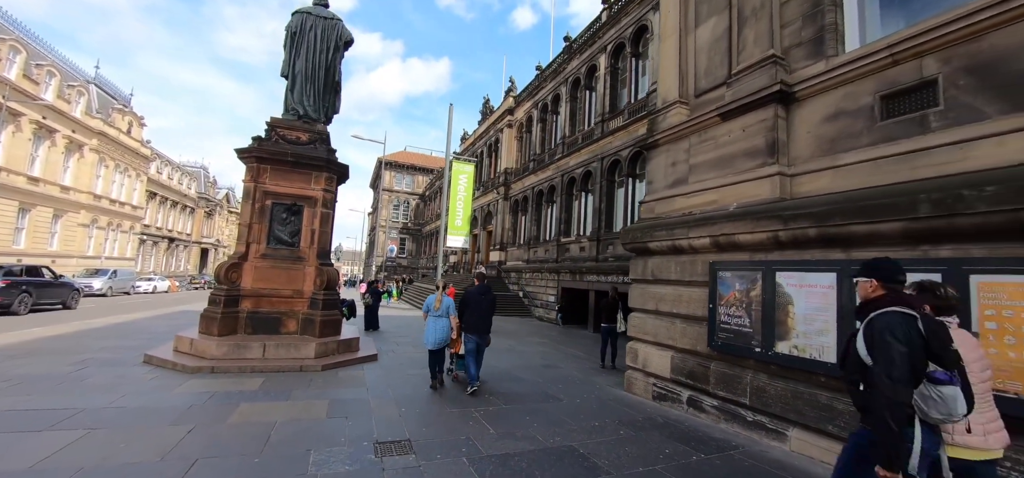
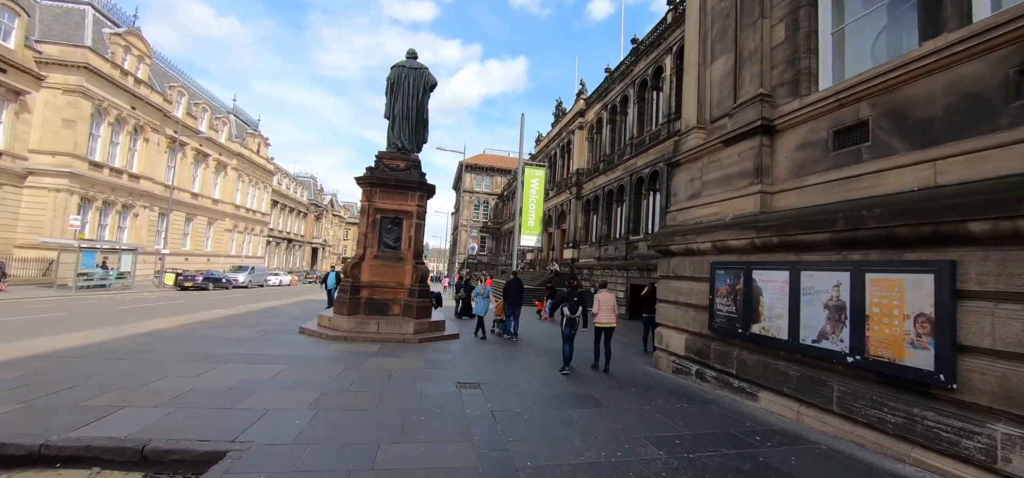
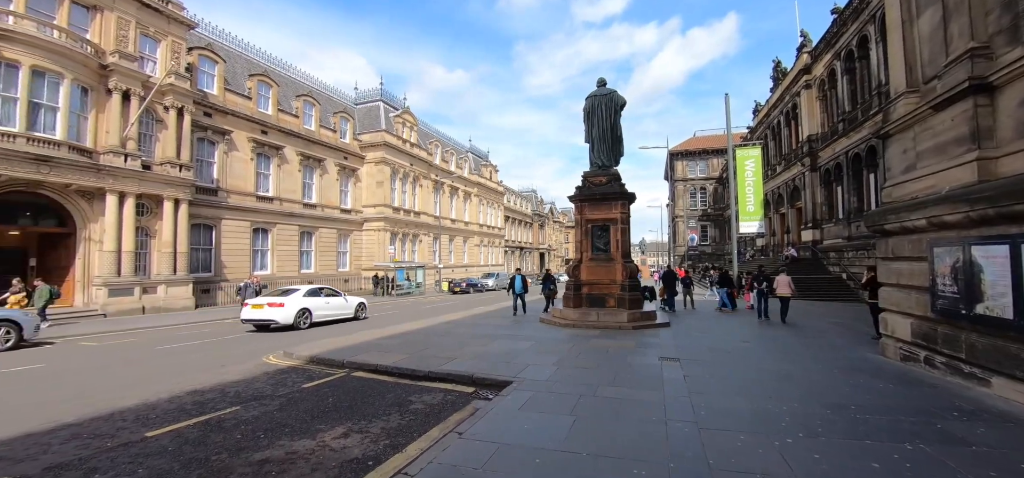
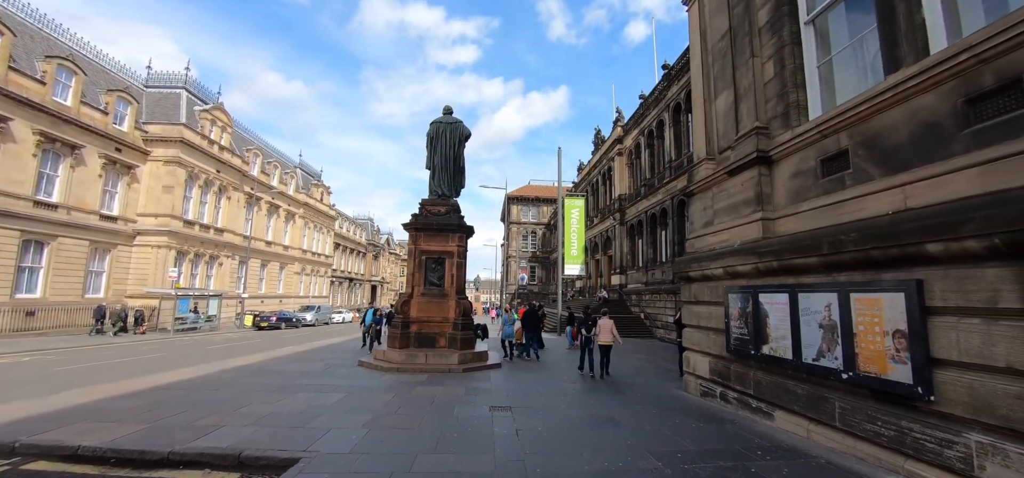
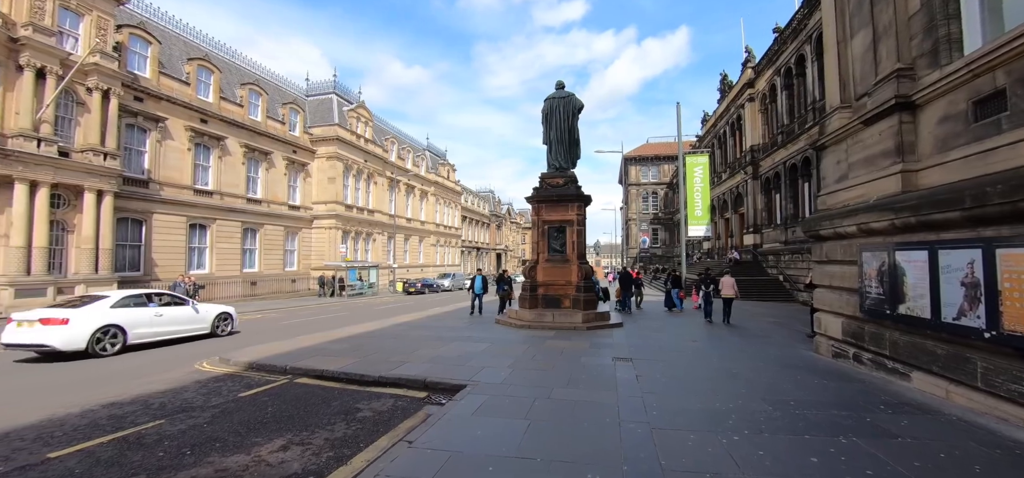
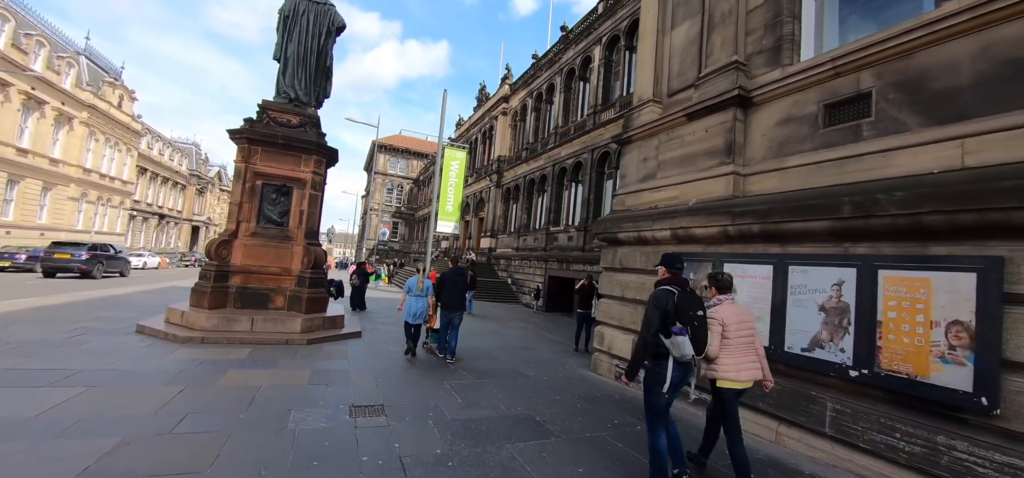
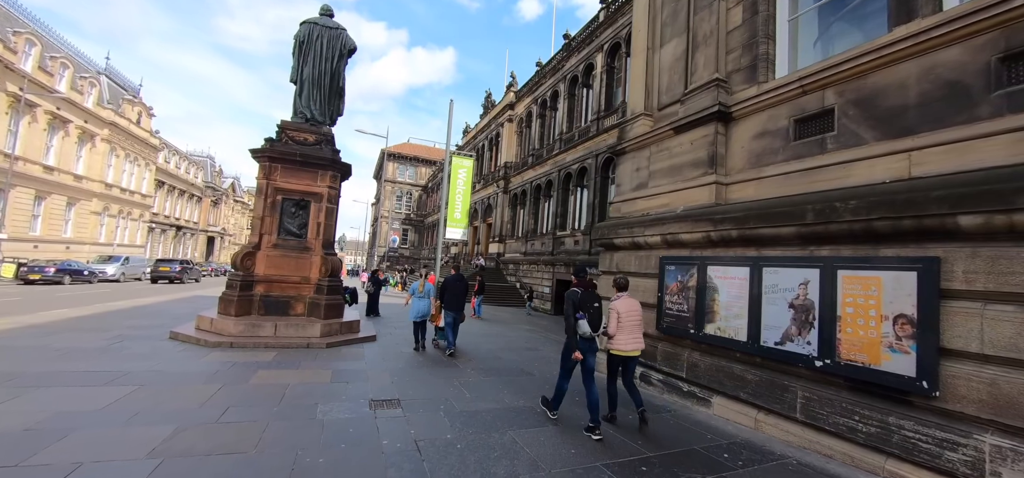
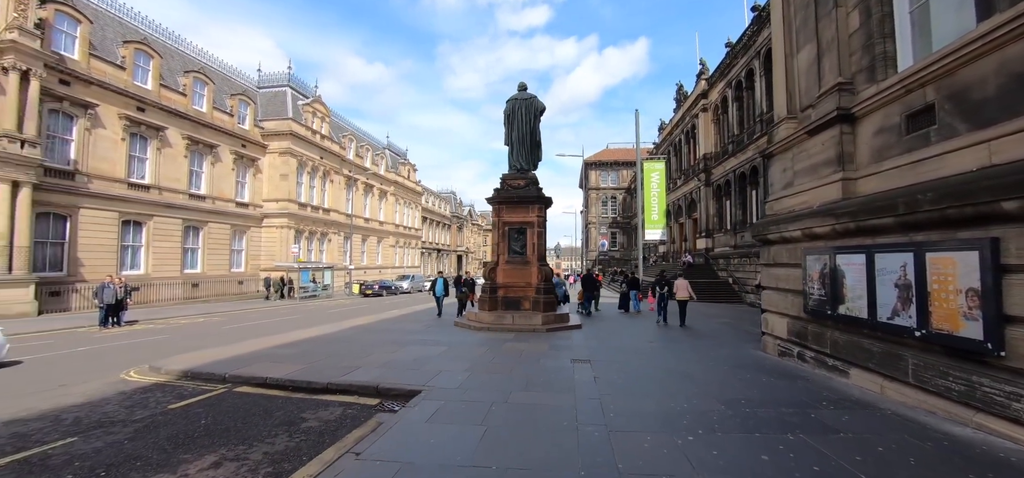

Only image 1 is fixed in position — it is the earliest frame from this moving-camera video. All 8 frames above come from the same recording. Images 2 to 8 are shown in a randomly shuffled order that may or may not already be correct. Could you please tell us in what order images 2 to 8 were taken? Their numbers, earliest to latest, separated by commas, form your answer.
6, 7, 2, 4, 8, 5, 3
